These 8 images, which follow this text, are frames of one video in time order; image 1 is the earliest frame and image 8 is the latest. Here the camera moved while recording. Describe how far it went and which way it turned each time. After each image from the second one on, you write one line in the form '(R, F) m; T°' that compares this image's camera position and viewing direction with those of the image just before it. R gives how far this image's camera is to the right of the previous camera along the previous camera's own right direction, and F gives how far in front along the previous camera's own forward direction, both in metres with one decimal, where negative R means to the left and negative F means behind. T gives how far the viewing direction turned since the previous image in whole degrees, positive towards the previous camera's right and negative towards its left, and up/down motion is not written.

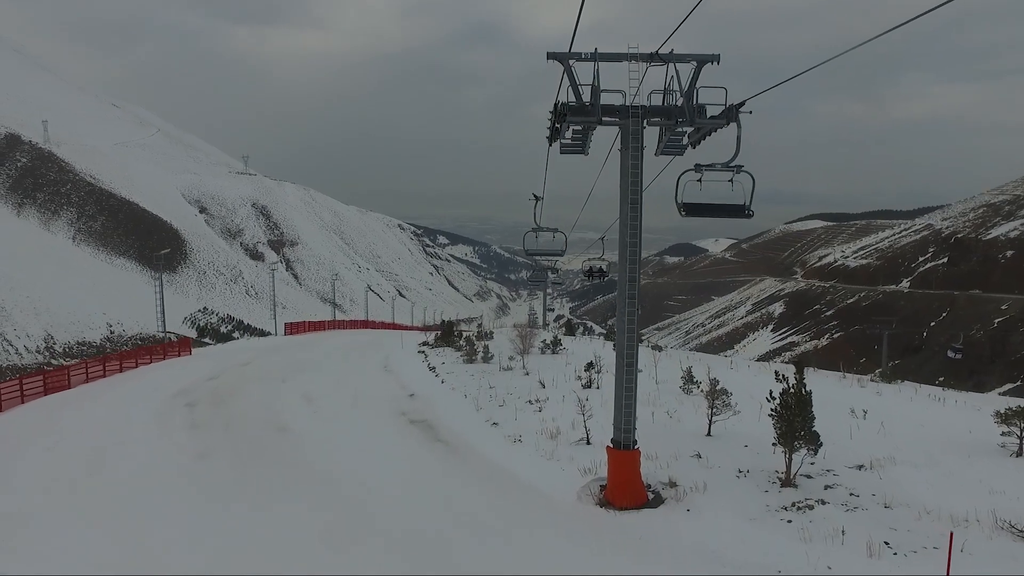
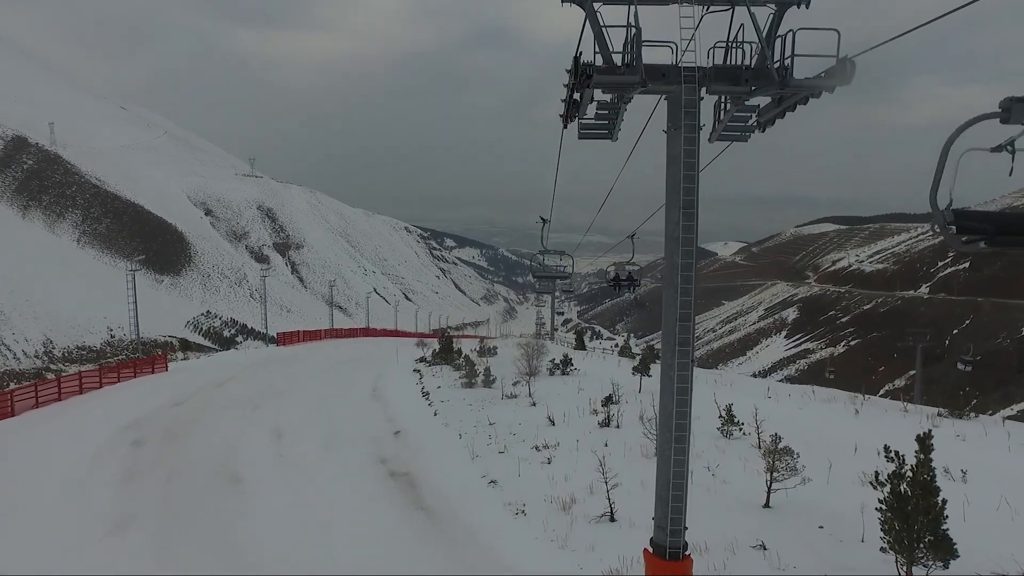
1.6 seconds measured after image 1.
(+0.1, +1.9) m; -1°
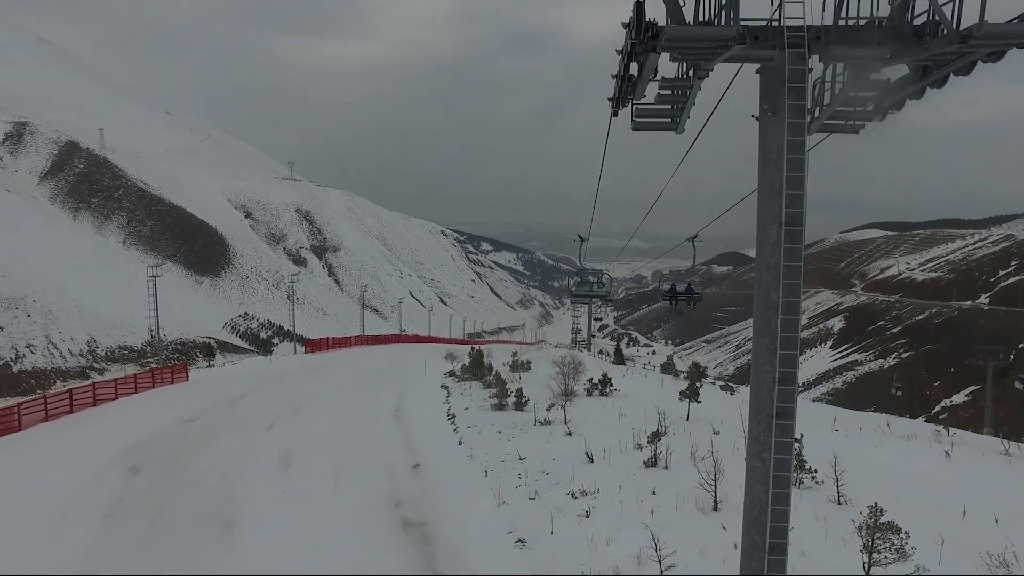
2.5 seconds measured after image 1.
(0.0, +1.2) m; -3°
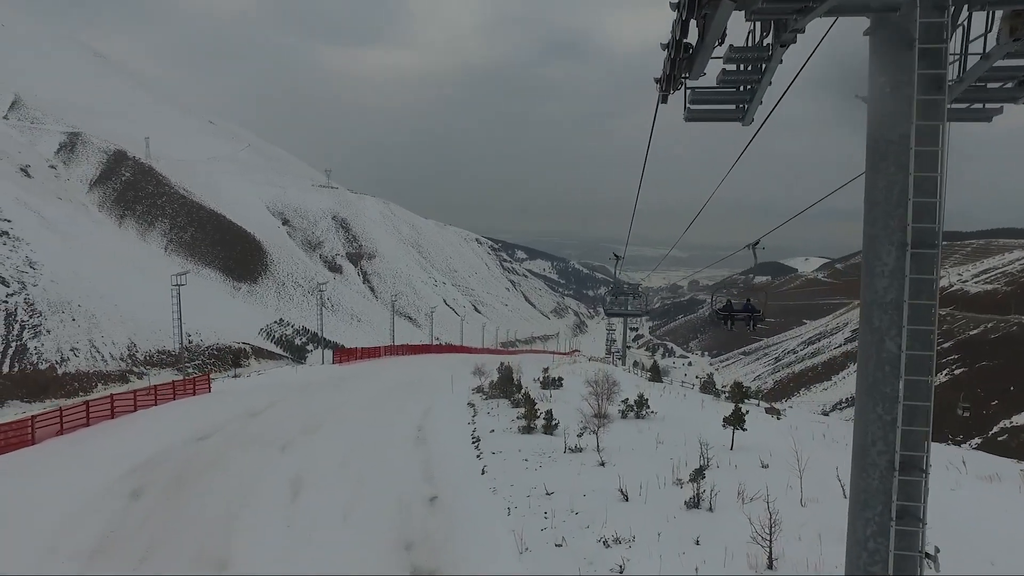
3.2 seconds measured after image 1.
(+0.1, +0.9) m; -3°
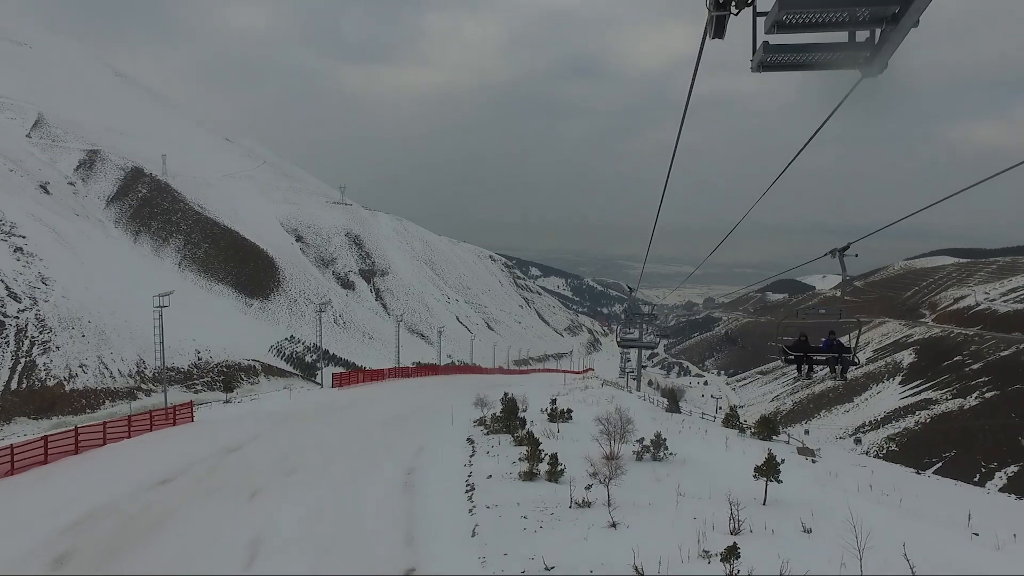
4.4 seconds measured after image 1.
(+0.2, +1.4) m; -1°
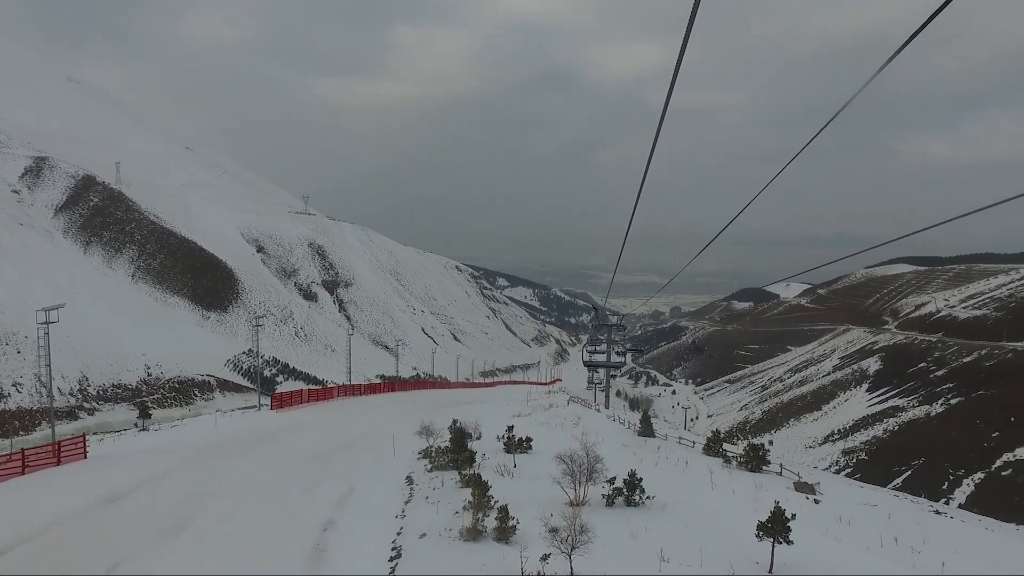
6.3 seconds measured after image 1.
(+0.4, +2.2) m; +3°
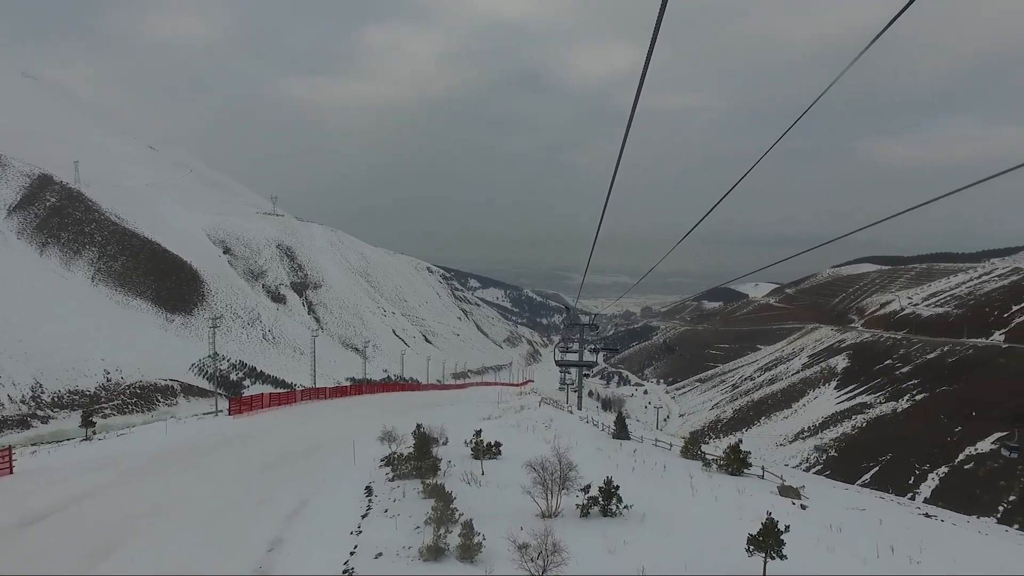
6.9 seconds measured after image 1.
(+0.1, +0.8) m; +2°
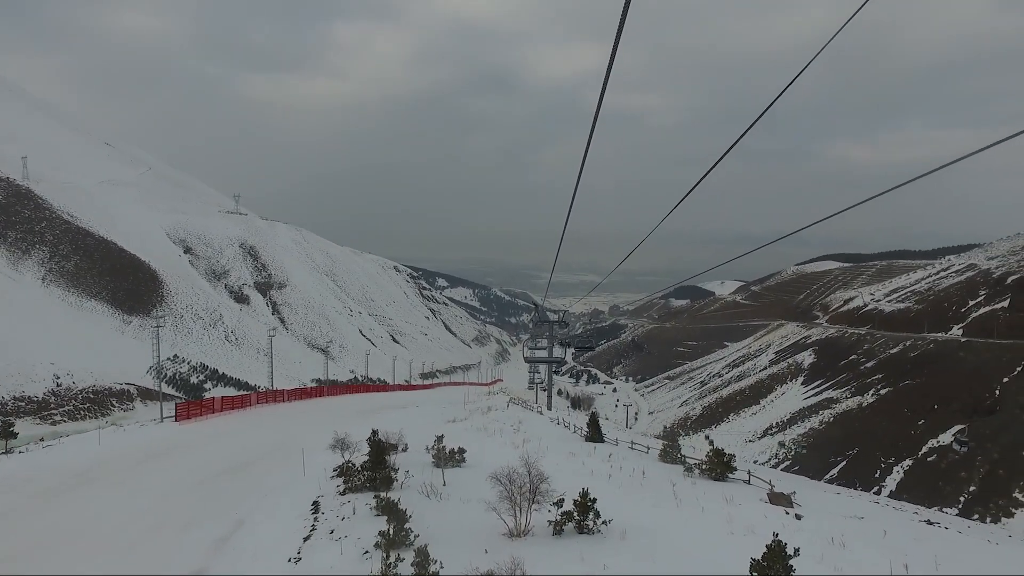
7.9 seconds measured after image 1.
(+0.1, +1.2) m; +3°
